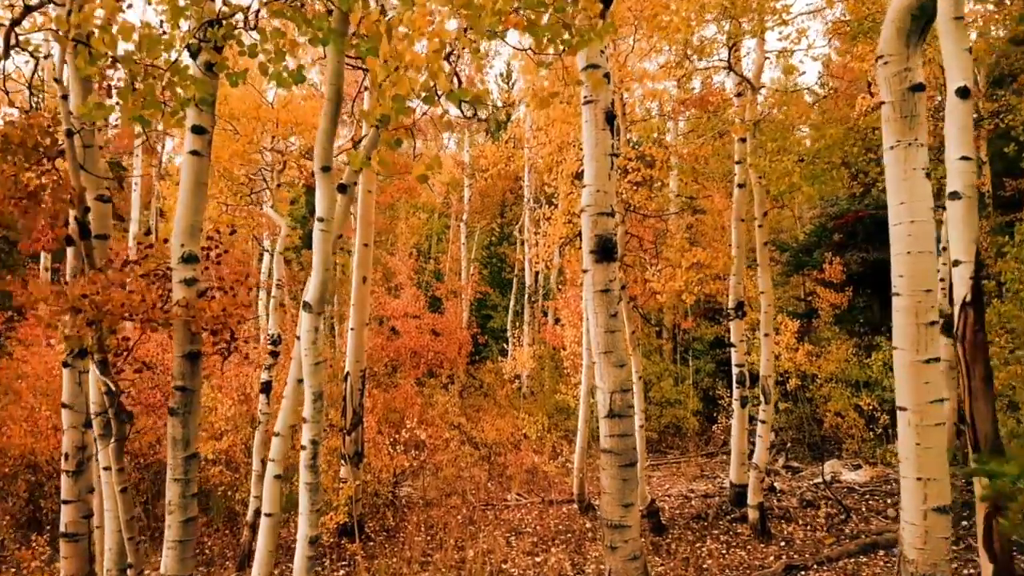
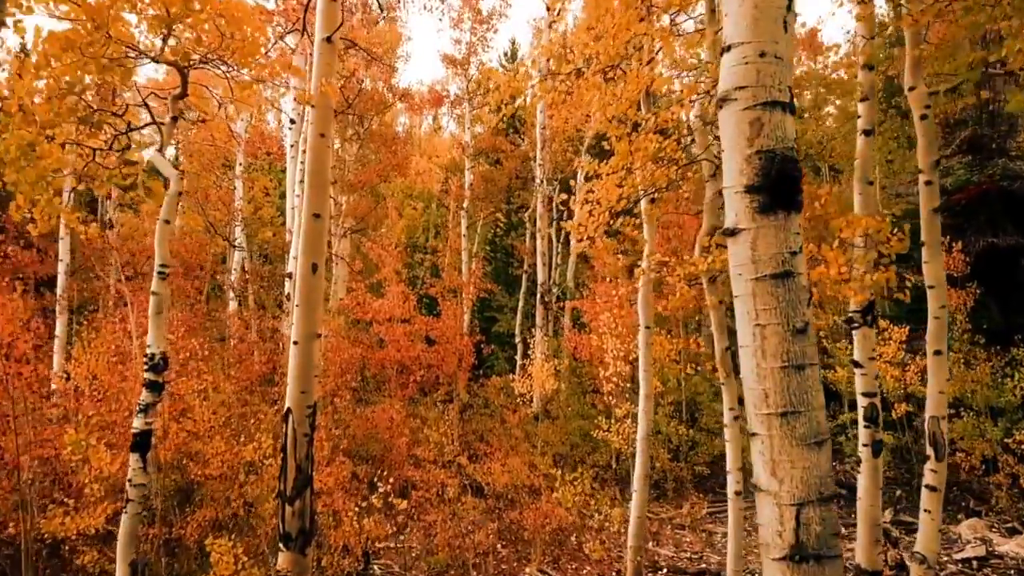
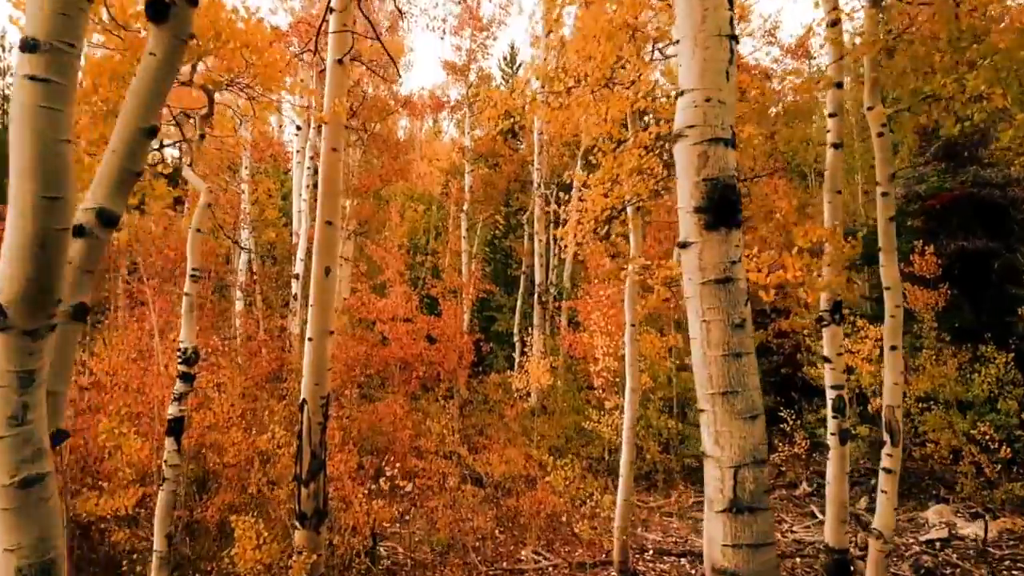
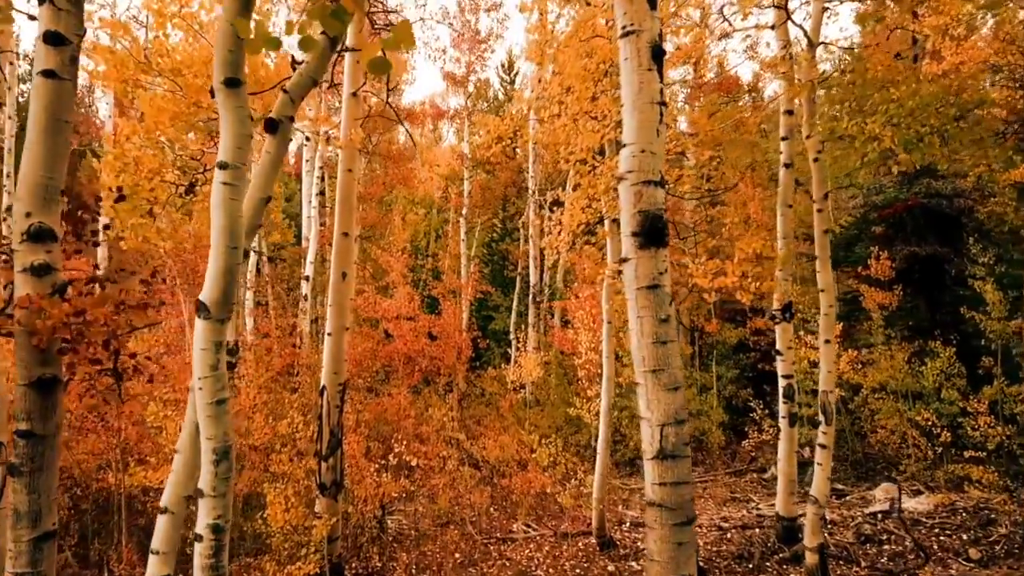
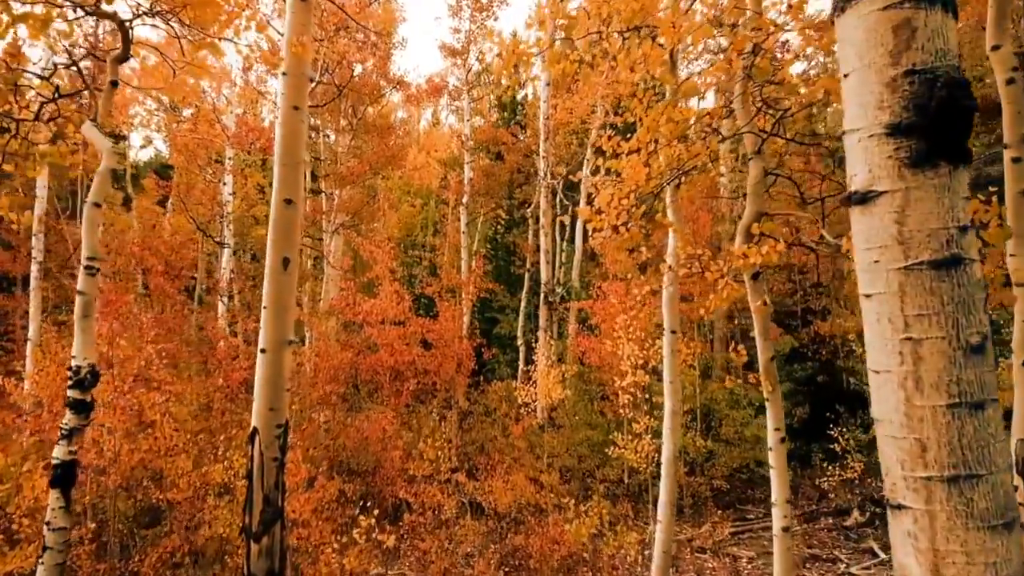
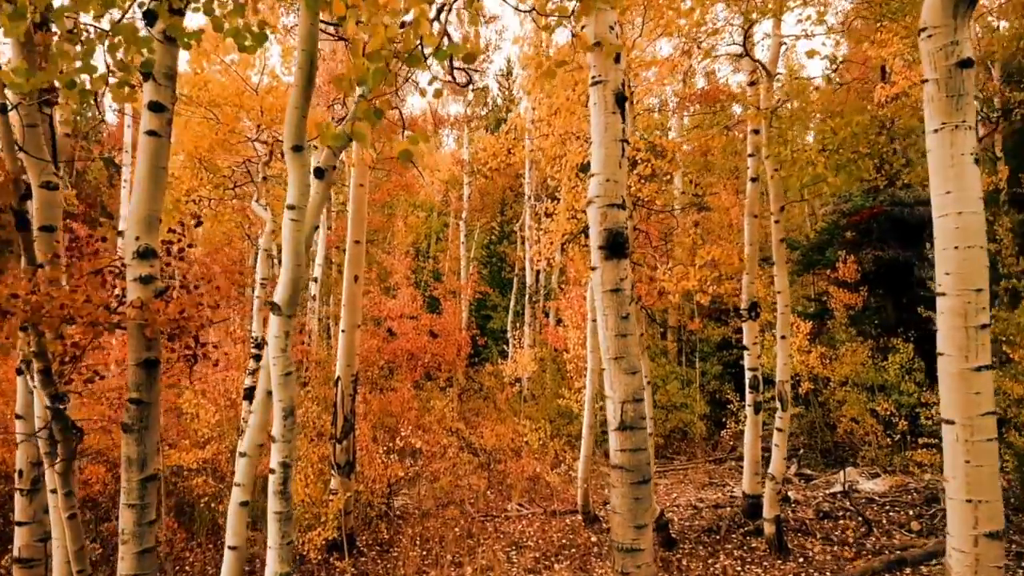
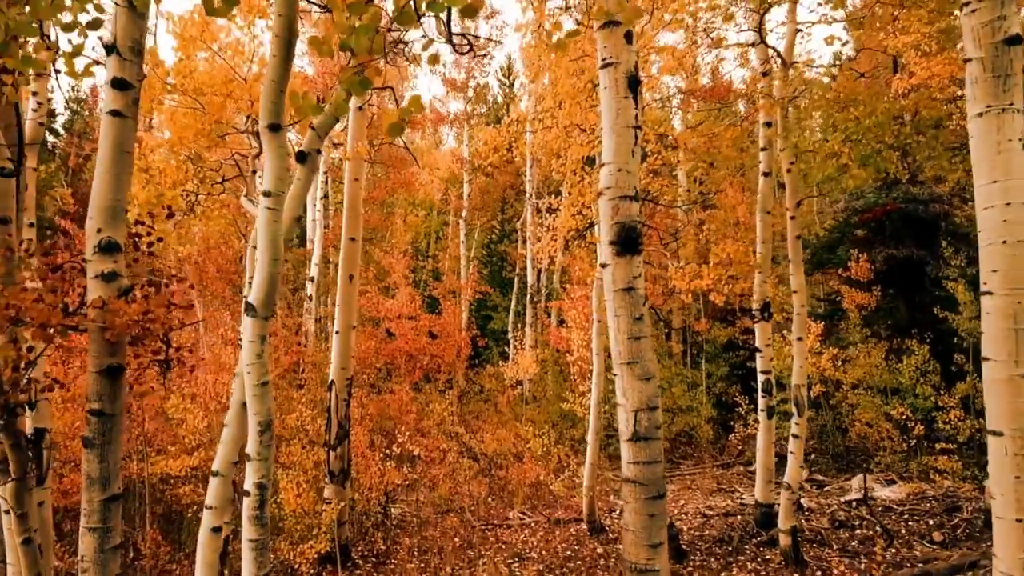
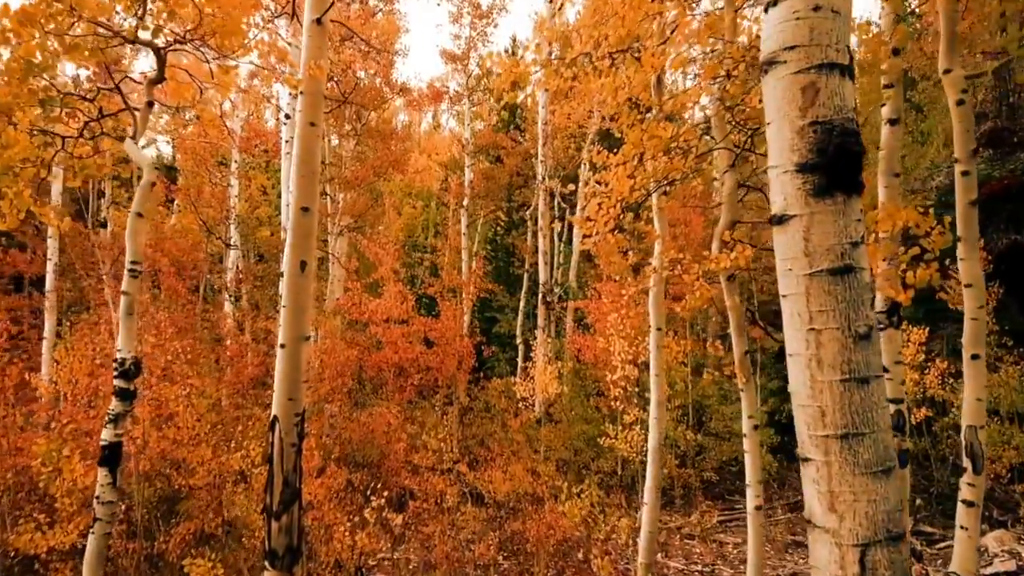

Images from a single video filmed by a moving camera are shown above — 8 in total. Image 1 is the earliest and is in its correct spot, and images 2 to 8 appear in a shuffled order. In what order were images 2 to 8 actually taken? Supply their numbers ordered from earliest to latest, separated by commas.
6, 7, 4, 3, 2, 8, 5
